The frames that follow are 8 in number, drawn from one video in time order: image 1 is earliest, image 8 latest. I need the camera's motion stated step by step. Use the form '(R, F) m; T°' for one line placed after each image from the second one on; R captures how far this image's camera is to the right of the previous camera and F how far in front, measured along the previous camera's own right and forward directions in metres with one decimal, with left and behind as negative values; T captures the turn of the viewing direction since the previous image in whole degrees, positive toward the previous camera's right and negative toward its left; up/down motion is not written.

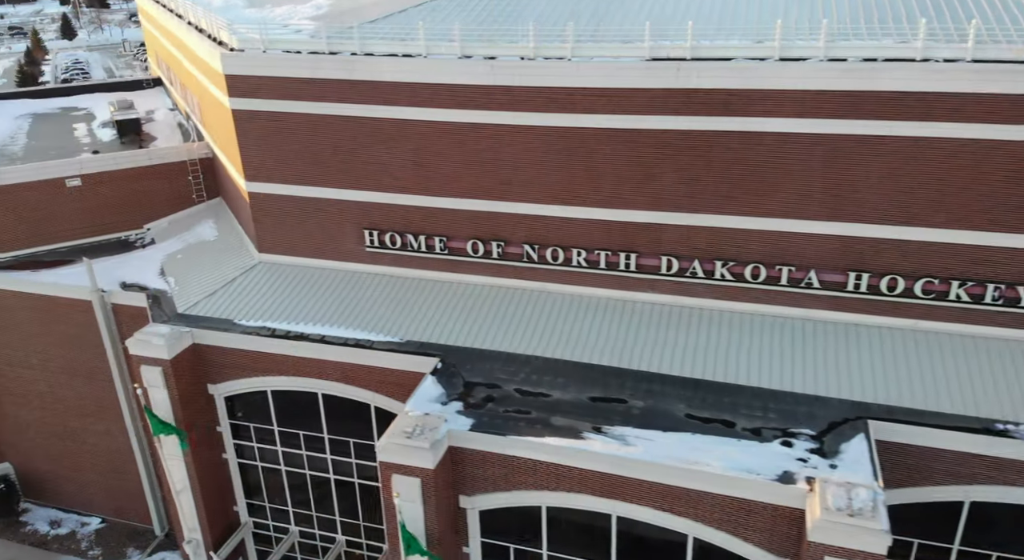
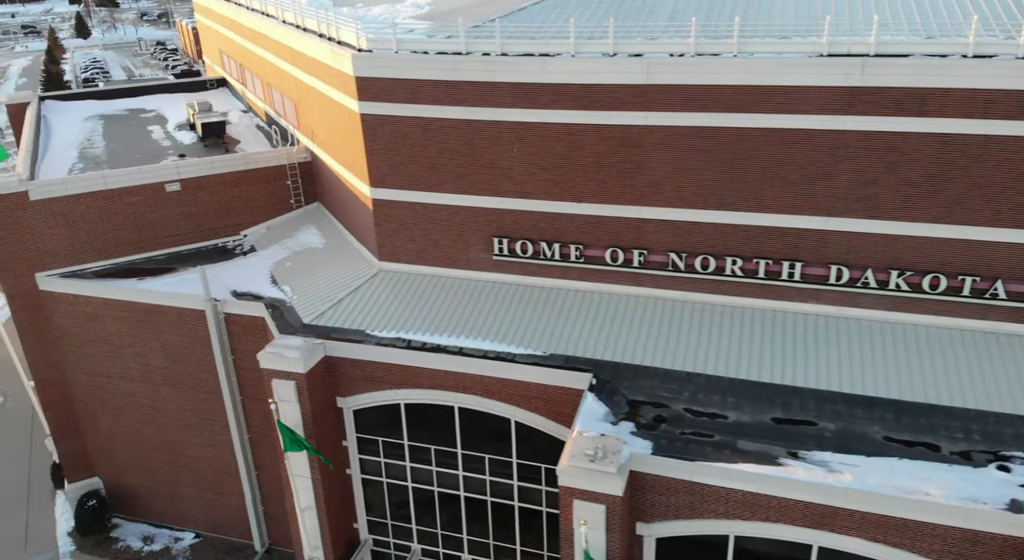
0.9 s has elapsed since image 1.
(-3.5, +0.9) m; 0°
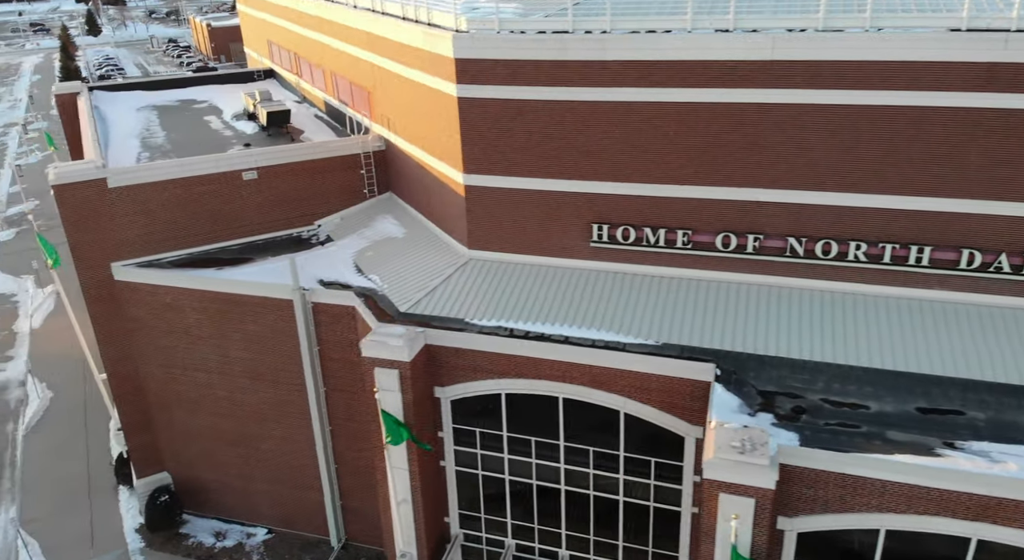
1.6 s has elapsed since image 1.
(-2.5, +0.6) m; 0°
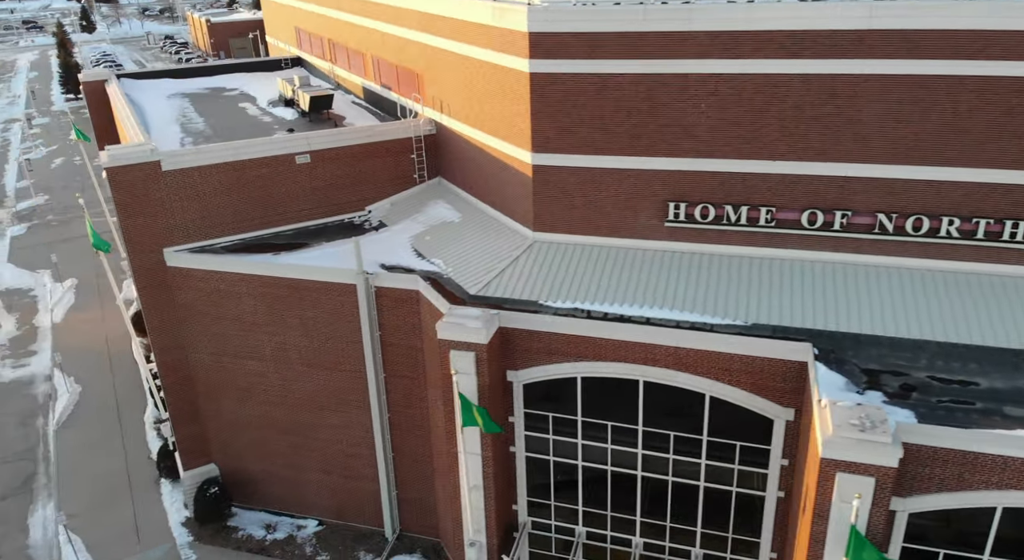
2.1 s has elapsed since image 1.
(-2.0, +0.5) m; +1°
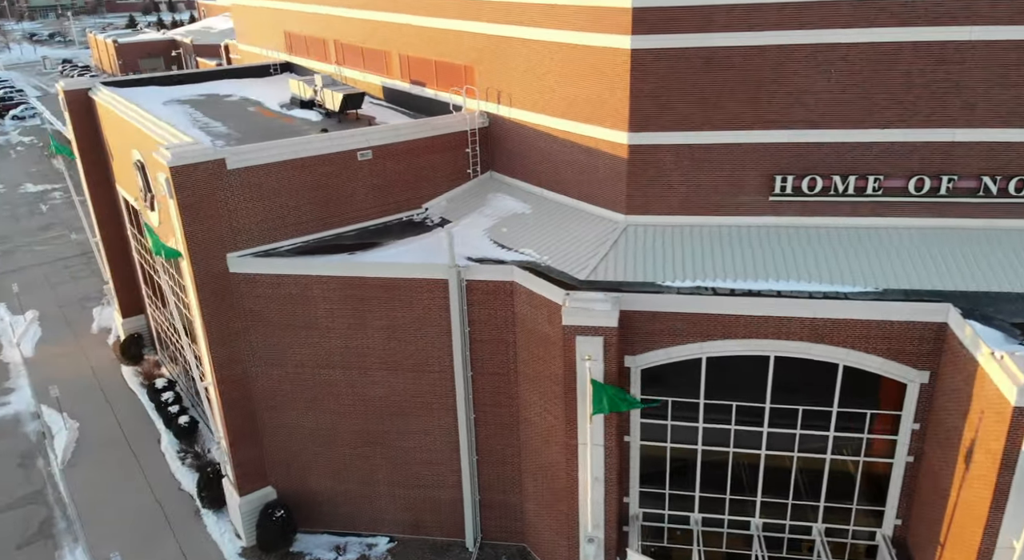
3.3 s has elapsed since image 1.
(-4.8, +0.9) m; +7°
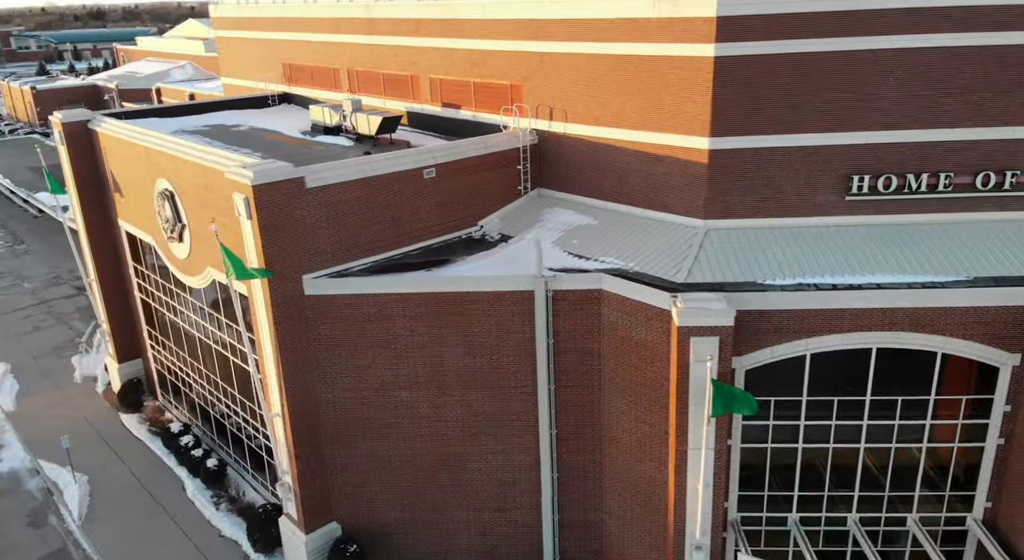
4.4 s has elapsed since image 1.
(-4.2, +0.4) m; +6°
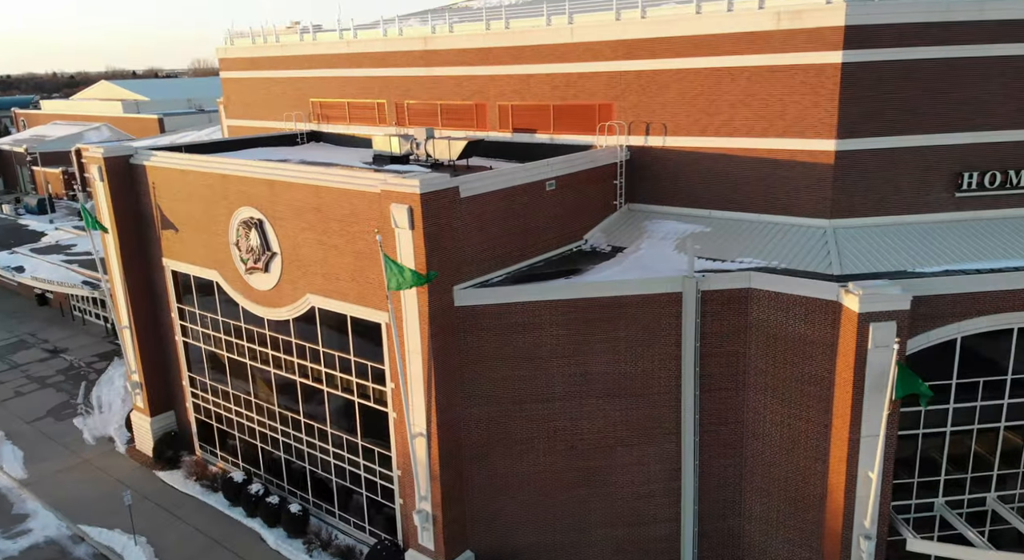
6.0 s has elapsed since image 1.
(-6.3, +0.5) m; +7°
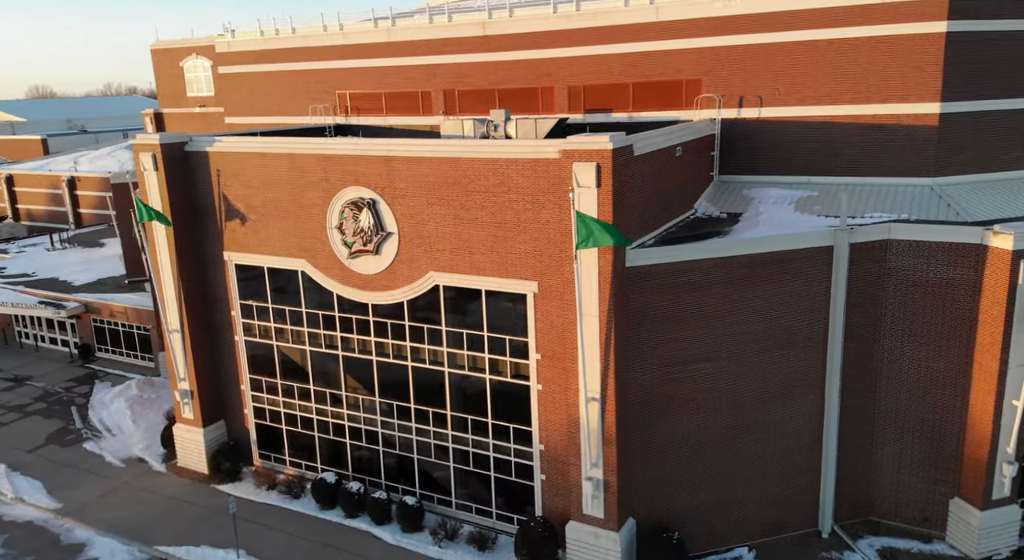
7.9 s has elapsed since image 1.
(-7.5, +0.7) m; +9°
